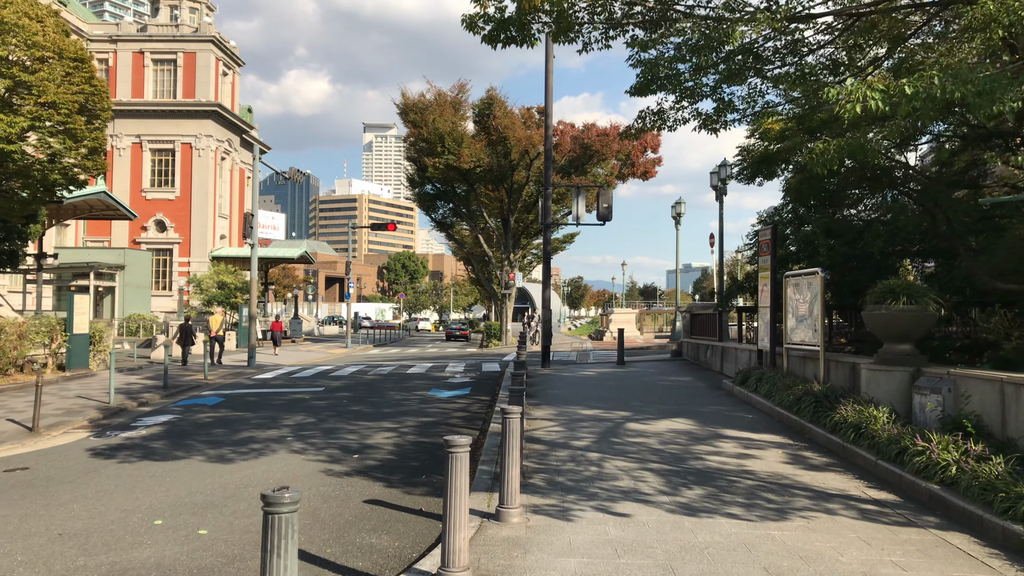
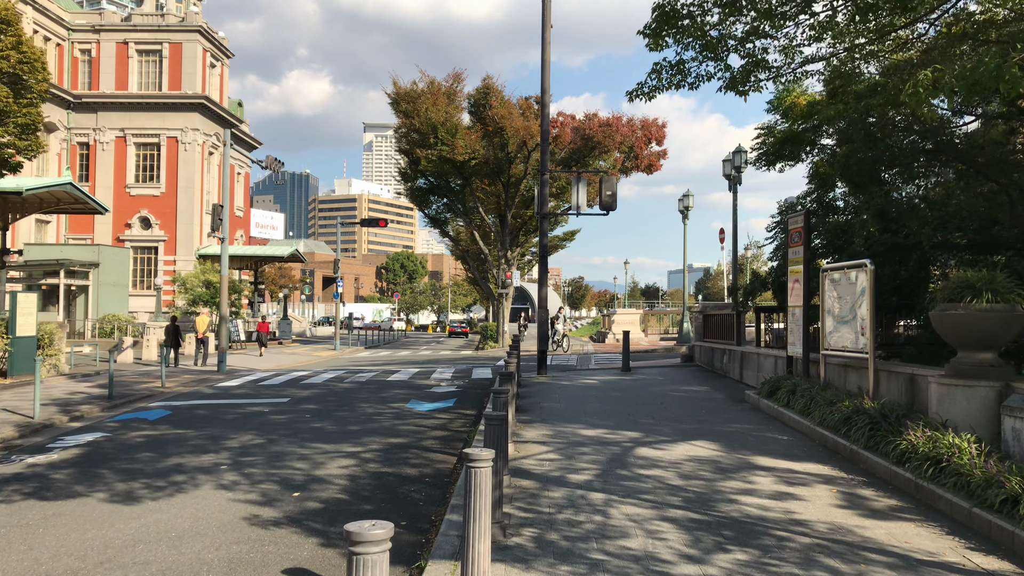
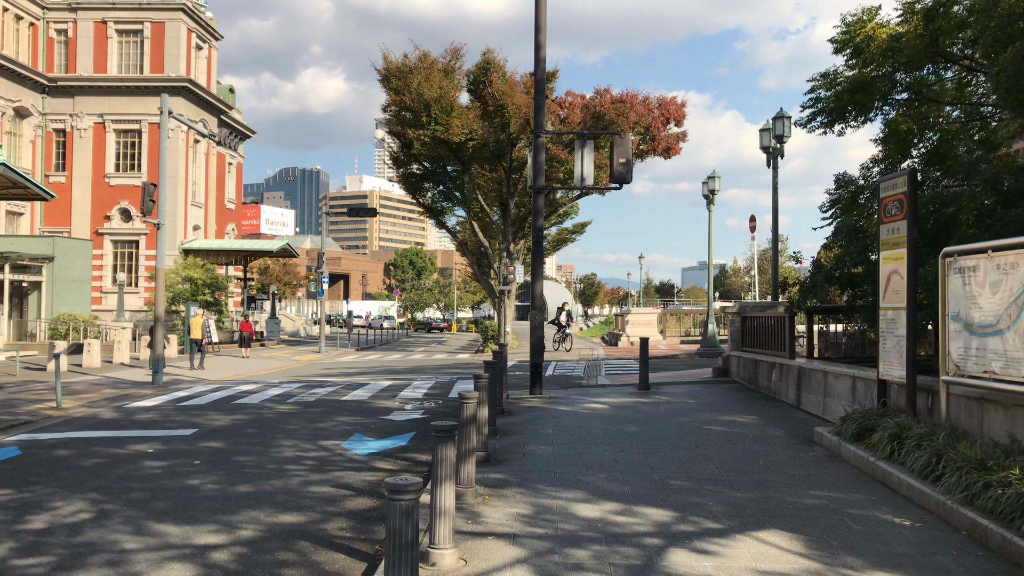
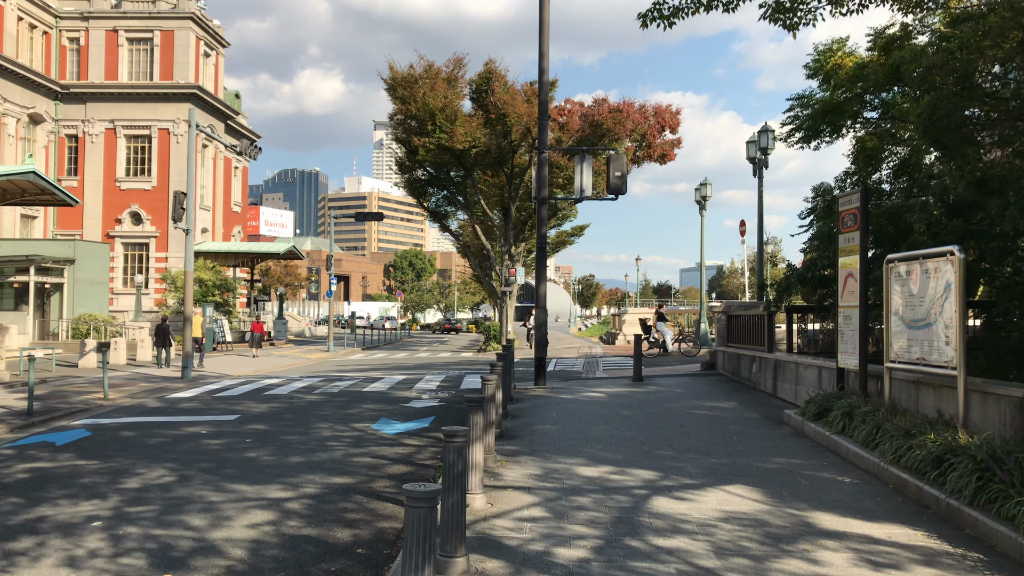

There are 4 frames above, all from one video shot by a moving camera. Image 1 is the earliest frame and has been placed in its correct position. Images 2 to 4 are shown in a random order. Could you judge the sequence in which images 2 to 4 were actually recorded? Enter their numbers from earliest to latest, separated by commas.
2, 4, 3
